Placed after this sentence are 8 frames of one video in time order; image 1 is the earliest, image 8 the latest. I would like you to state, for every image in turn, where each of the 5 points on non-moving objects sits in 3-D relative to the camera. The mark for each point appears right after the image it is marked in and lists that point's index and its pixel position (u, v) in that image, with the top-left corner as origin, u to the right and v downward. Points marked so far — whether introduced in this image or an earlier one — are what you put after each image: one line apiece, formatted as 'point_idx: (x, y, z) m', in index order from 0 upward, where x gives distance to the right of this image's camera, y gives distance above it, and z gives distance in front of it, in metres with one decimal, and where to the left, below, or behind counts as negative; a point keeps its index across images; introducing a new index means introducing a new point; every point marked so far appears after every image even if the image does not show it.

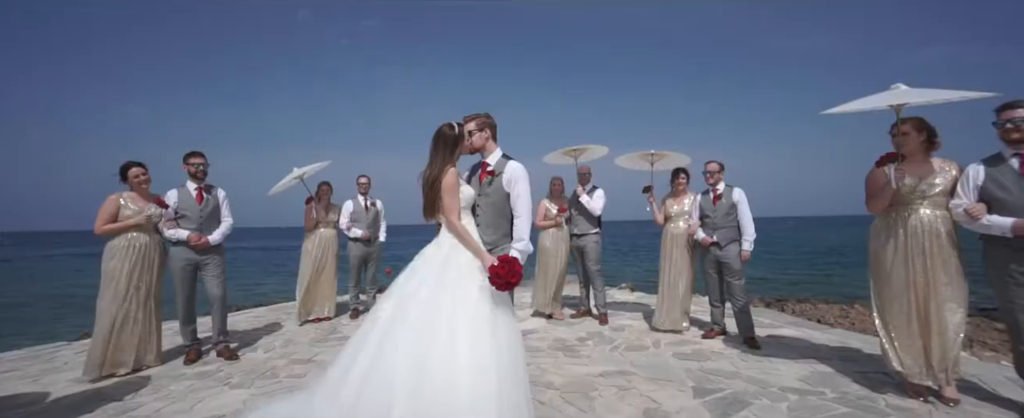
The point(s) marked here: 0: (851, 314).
0: (+7.2, -2.2, +10.0) m
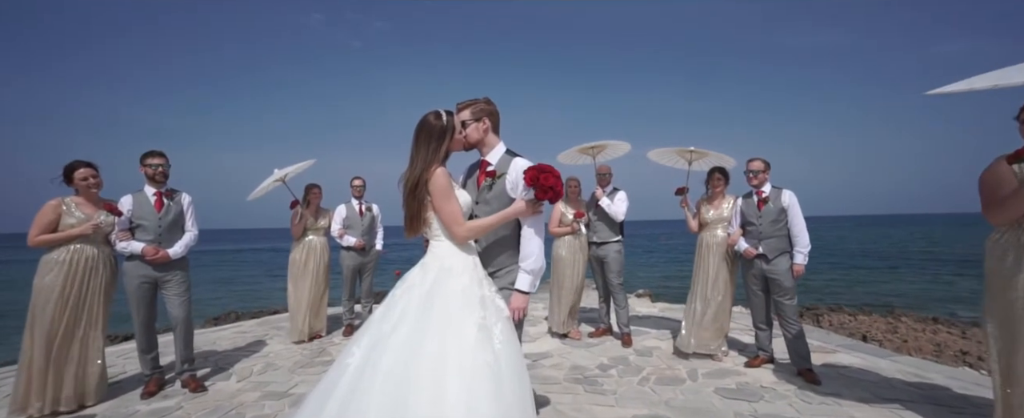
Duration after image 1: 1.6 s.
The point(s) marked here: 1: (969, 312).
0: (+7.4, -2.3, +8.9) m
1: (+13.0, -2.9, +13.3) m
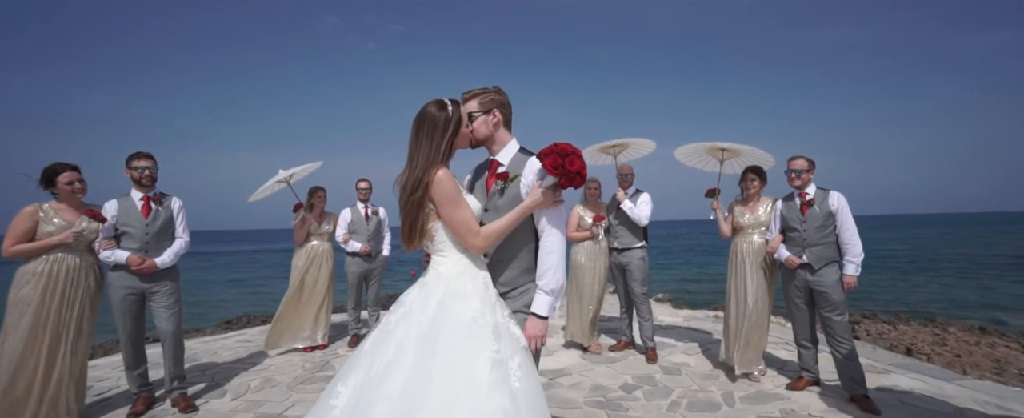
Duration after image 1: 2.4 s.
0: (+7.6, -2.3, +8.2) m
1: (+13.4, -2.9, +12.4) m
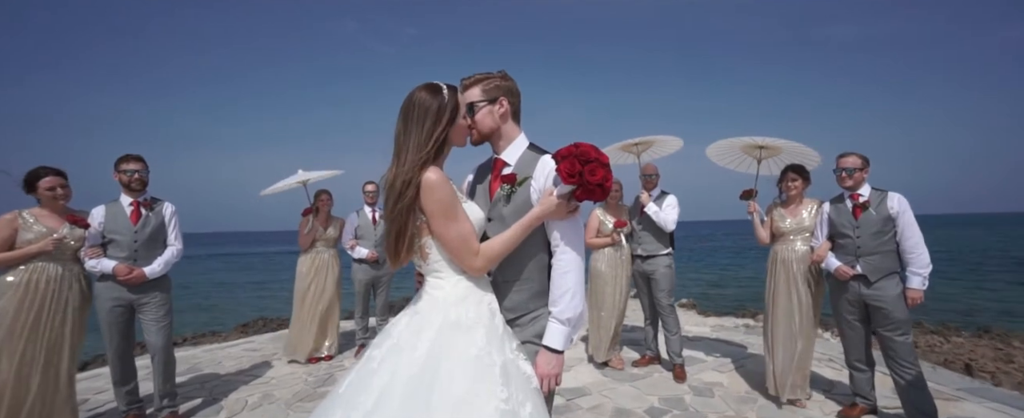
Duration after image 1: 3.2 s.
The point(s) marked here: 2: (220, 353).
0: (+7.9, -2.3, +7.4) m
1: (+13.8, -3.0, +11.4) m
2: (-4.7, -2.3, +7.5) m
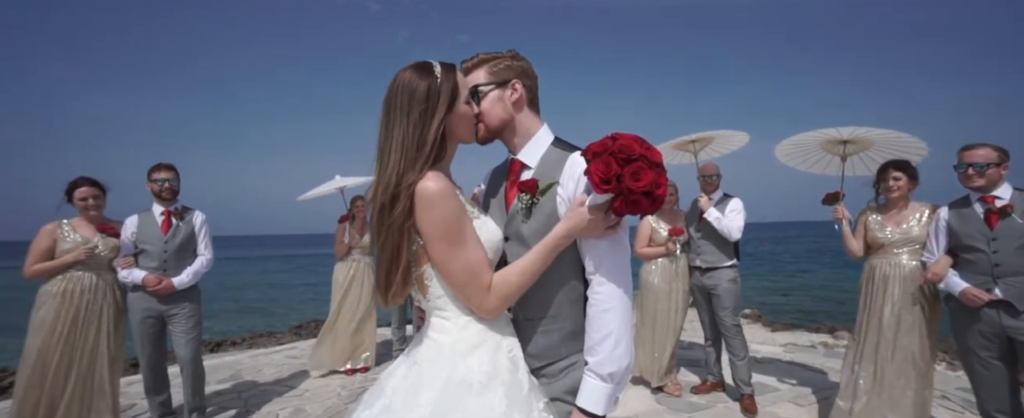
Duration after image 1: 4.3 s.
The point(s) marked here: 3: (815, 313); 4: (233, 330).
0: (+8.5, -2.4, +6.0) m
1: (+14.8, -3.0, +9.3) m
2: (-4.0, -2.4, +7.5) m
3: (+11.3, -3.9, +17.3) m
4: (-9.0, -3.9, +15.1) m
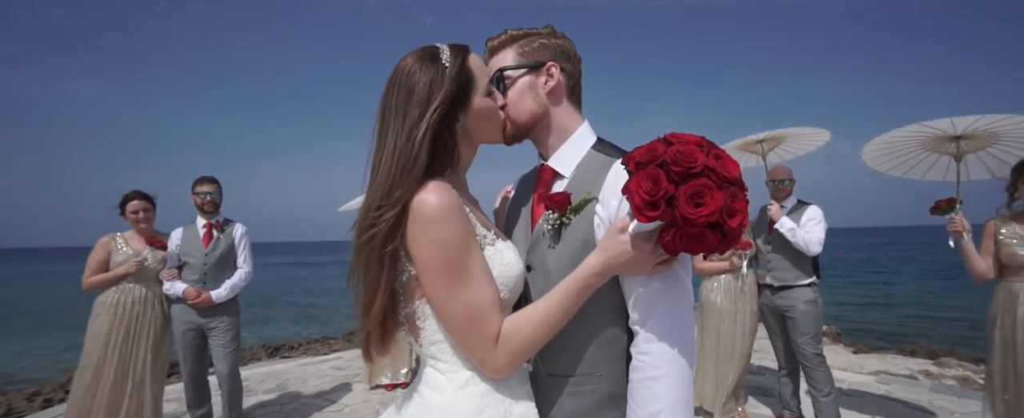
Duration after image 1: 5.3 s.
0: (+9.0, -2.4, +4.6) m
1: (+15.6, -3.0, +7.2) m
2: (-3.2, -2.6, +7.5) m
3: (+13.0, -4.1, +15.5) m
4: (-7.4, -4.2, +15.6) m
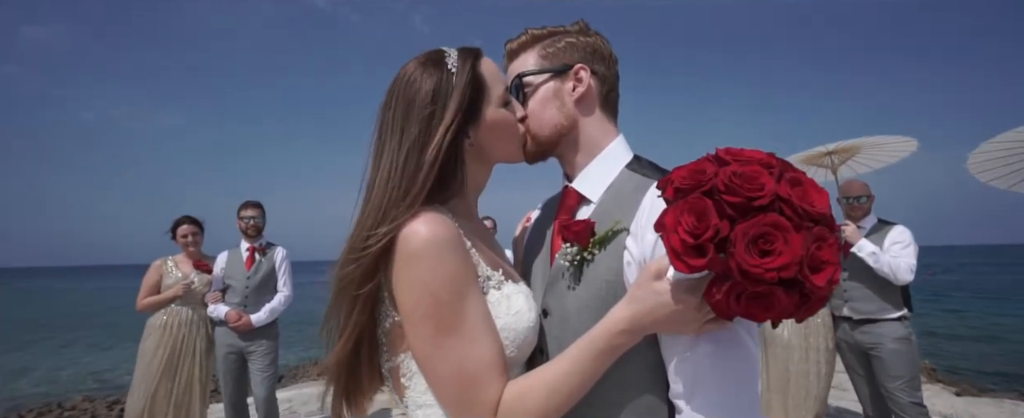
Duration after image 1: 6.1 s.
0: (+9.3, -2.6, +3.3) m
1: (+16.2, -3.2, +5.1) m
2: (-2.5, -2.9, +7.5) m
3: (+14.5, -4.6, +13.6) m
4: (-5.7, -4.9, +15.9) m
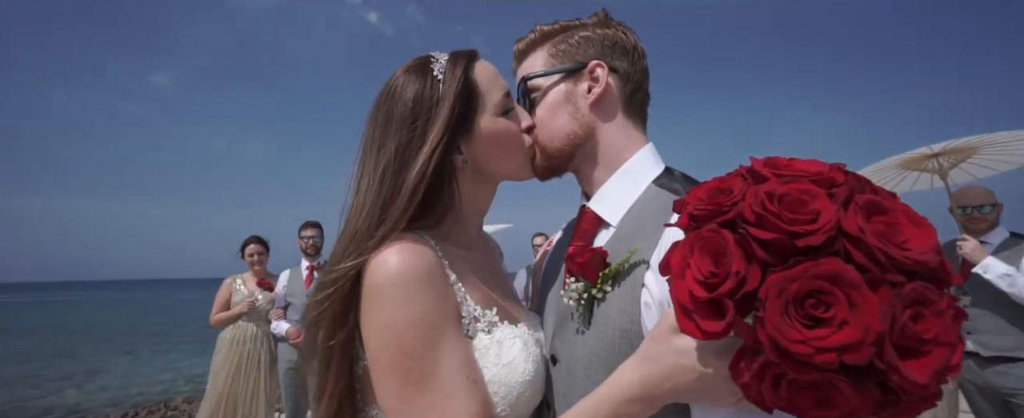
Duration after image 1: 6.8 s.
0: (+9.6, -2.5, +1.6) m
1: (+16.7, -3.1, +2.4) m
2: (-1.5, -3.2, +7.5) m
3: (+16.3, -4.7, +11.0) m
4: (-3.5, -5.5, +16.2) m
